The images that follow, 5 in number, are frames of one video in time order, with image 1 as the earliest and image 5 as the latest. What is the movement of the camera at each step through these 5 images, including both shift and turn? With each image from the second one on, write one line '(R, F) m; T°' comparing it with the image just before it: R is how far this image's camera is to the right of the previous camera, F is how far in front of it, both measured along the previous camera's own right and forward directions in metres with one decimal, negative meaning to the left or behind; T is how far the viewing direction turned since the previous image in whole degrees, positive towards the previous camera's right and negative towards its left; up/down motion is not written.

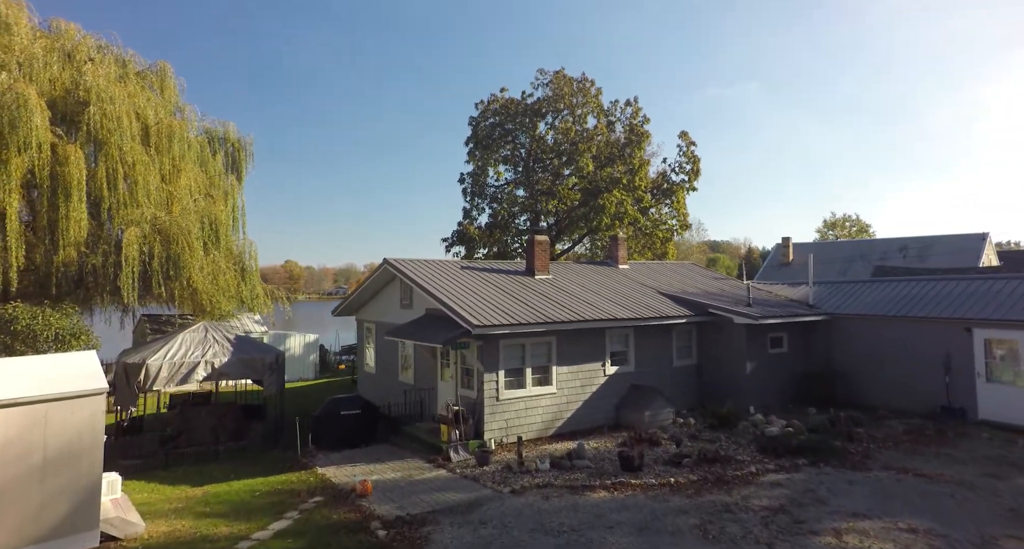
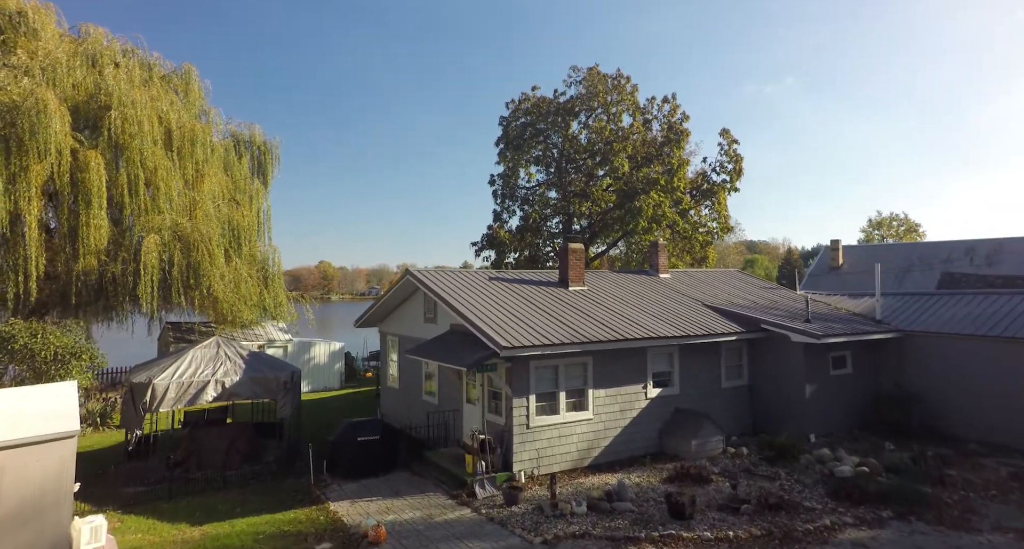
(0.0, +1.0) m; -3°
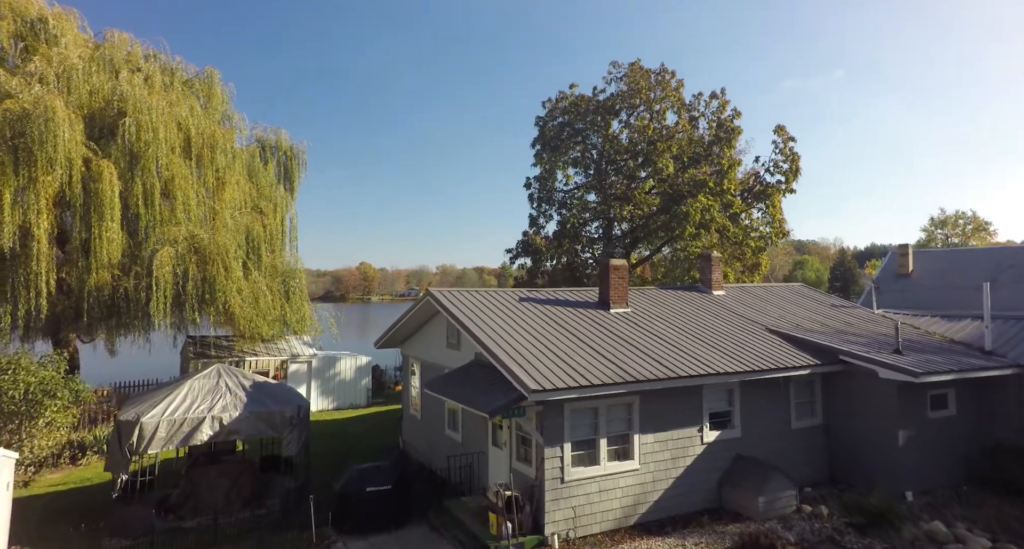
(+0.1, +1.4) m; -4°
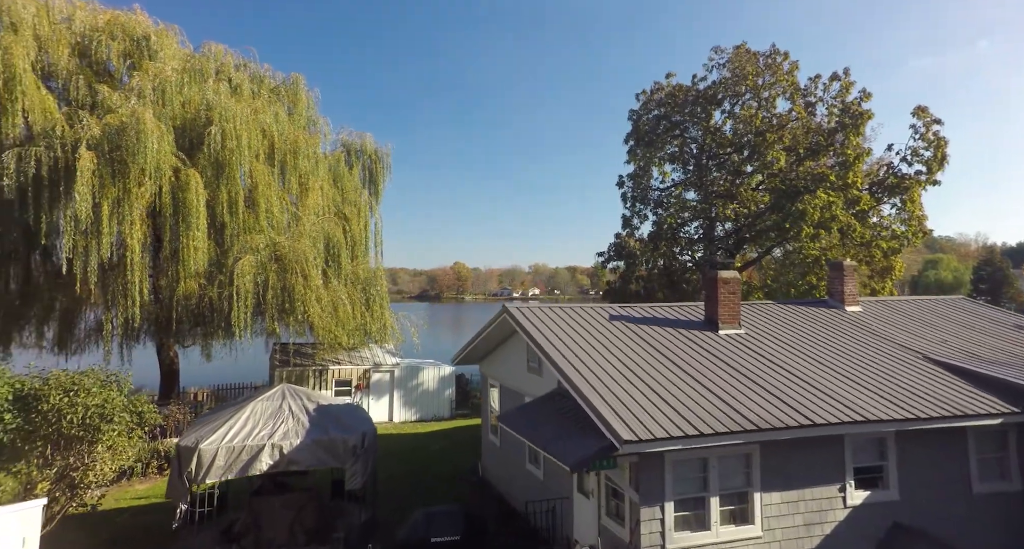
(0.0, +1.4) m; -9°
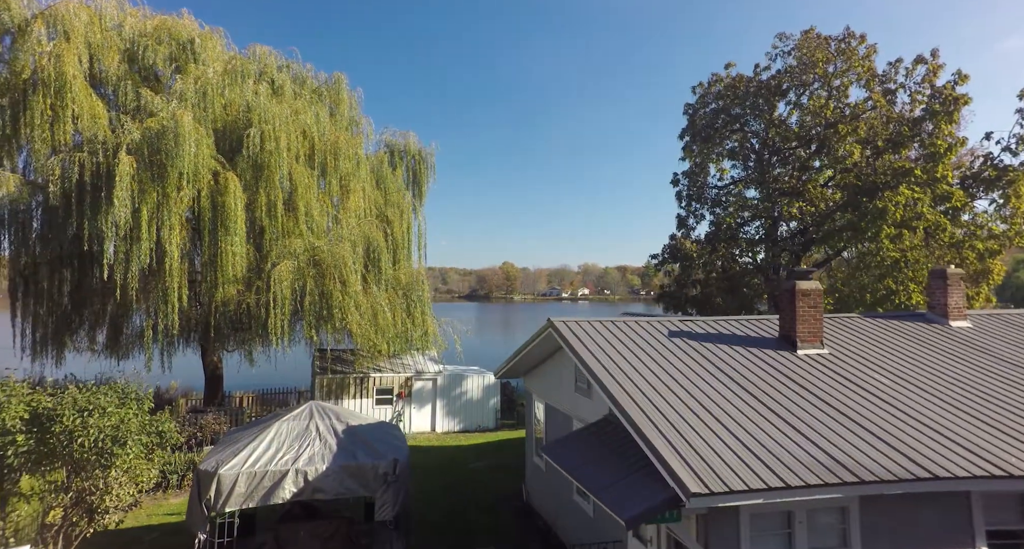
(0.0, +1.0) m; -5°
